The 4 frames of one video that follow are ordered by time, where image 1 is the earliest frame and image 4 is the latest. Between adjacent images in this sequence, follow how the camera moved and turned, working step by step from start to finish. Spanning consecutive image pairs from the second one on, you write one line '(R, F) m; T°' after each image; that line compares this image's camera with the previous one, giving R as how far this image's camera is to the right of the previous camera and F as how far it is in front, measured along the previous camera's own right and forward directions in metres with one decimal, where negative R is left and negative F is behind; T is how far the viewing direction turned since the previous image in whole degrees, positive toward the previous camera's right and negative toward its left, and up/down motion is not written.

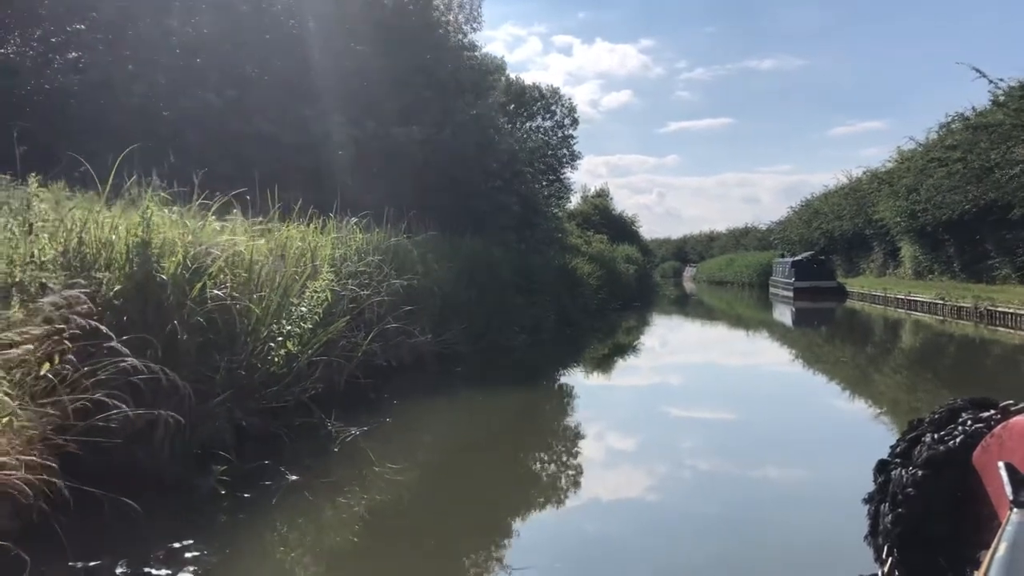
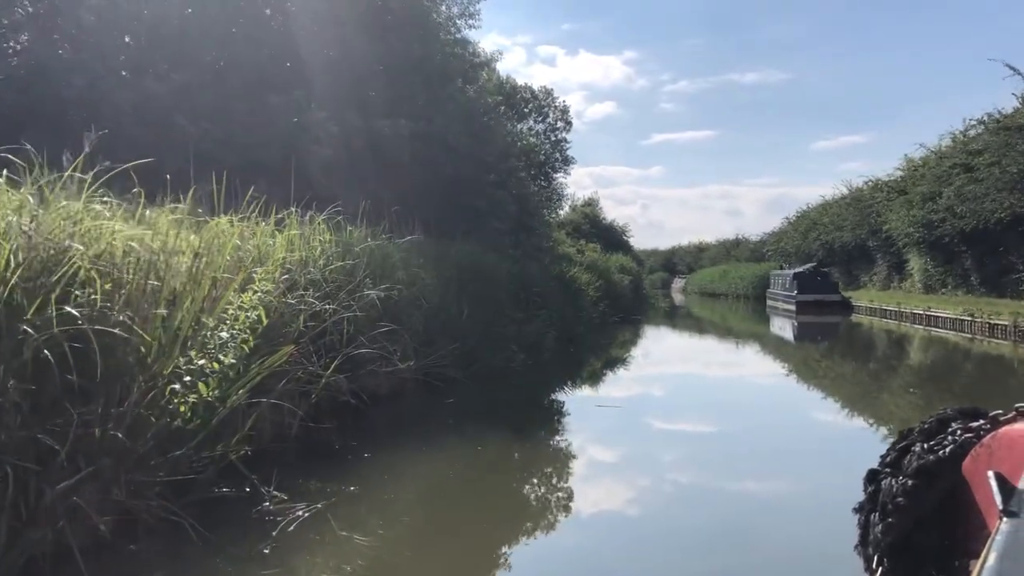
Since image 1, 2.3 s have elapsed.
(-0.1, +0.7) m; +1°
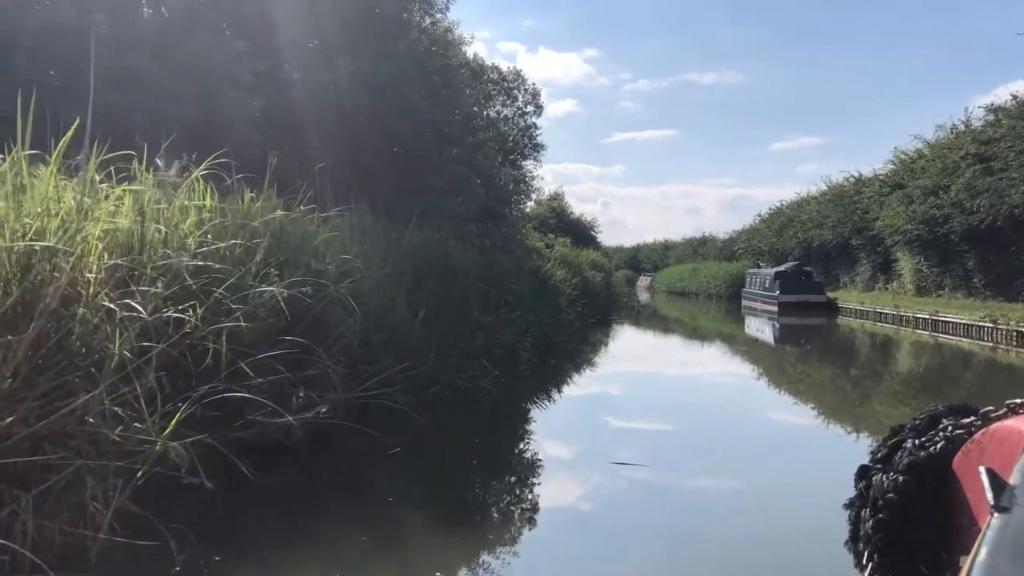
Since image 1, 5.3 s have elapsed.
(0.0, +1.0) m; +3°
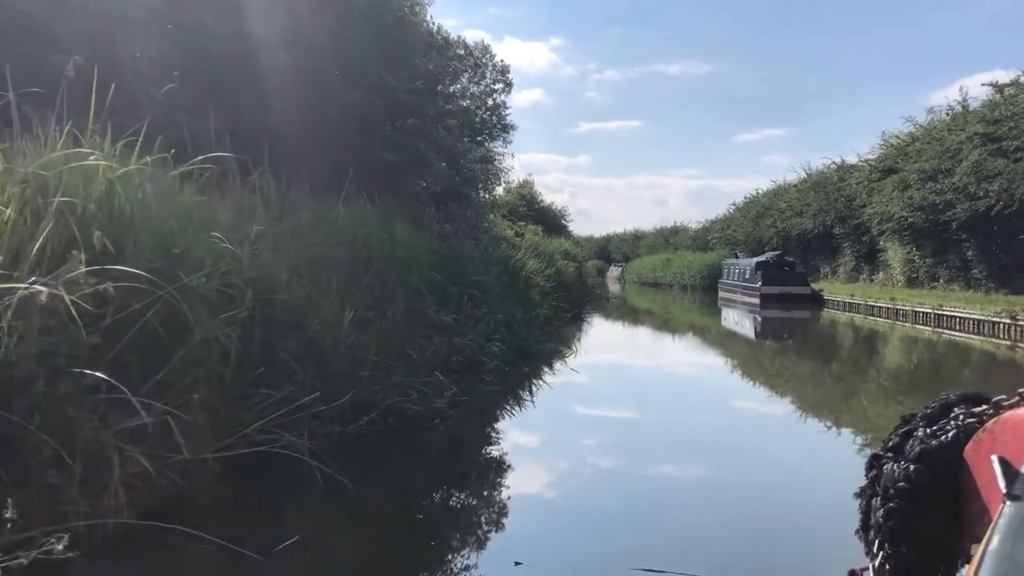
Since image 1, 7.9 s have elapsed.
(0.0, +0.8) m; +2°
